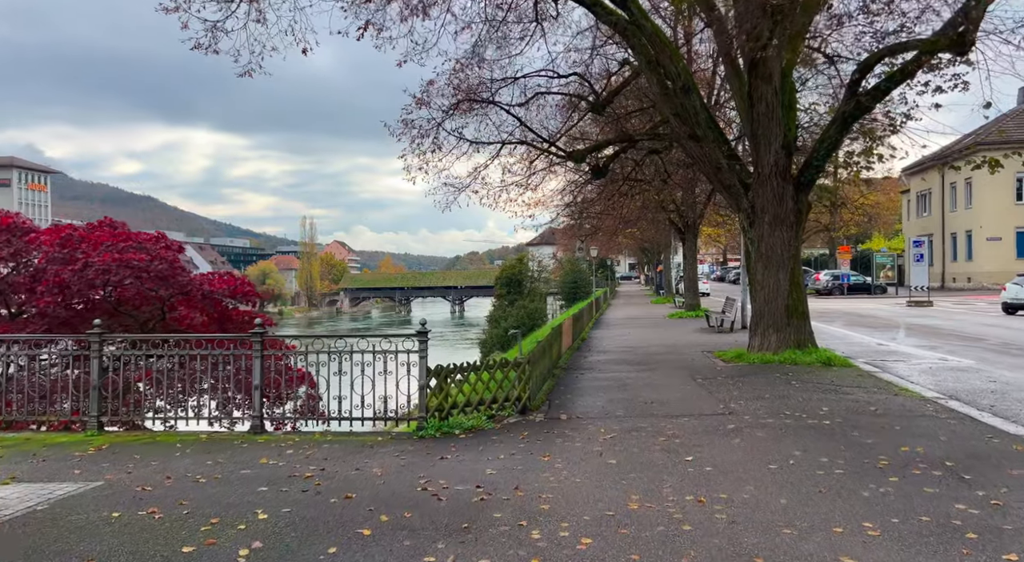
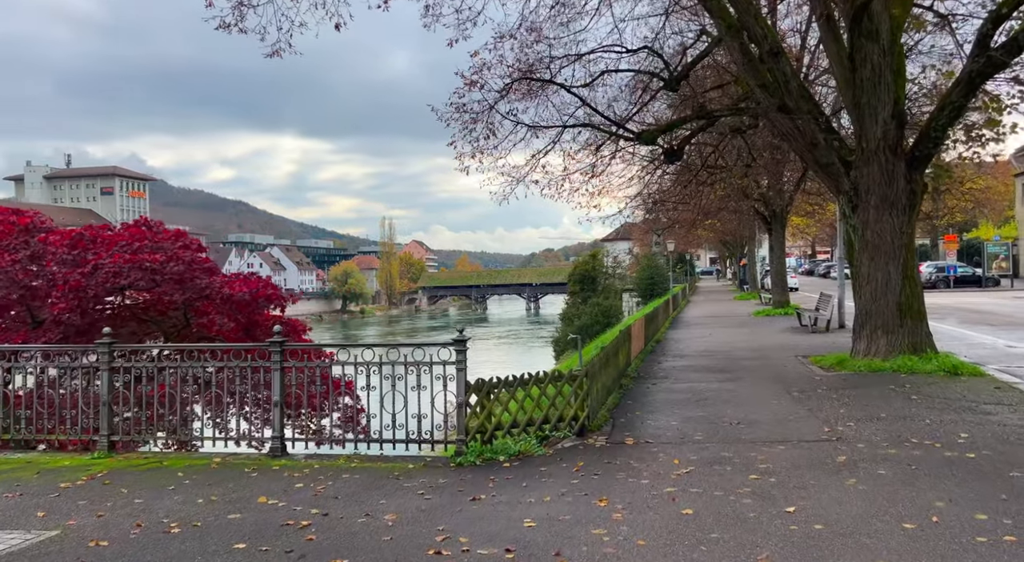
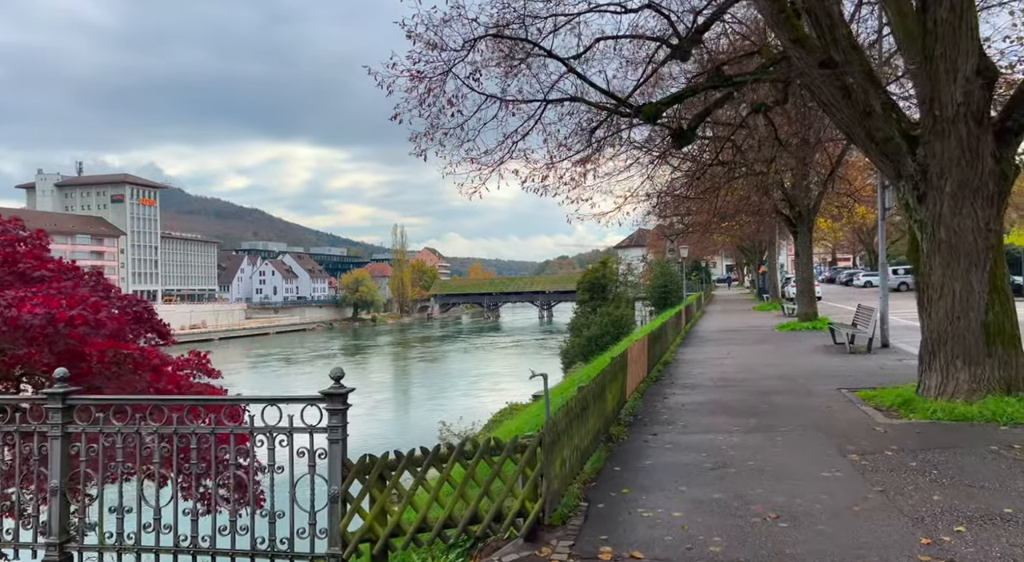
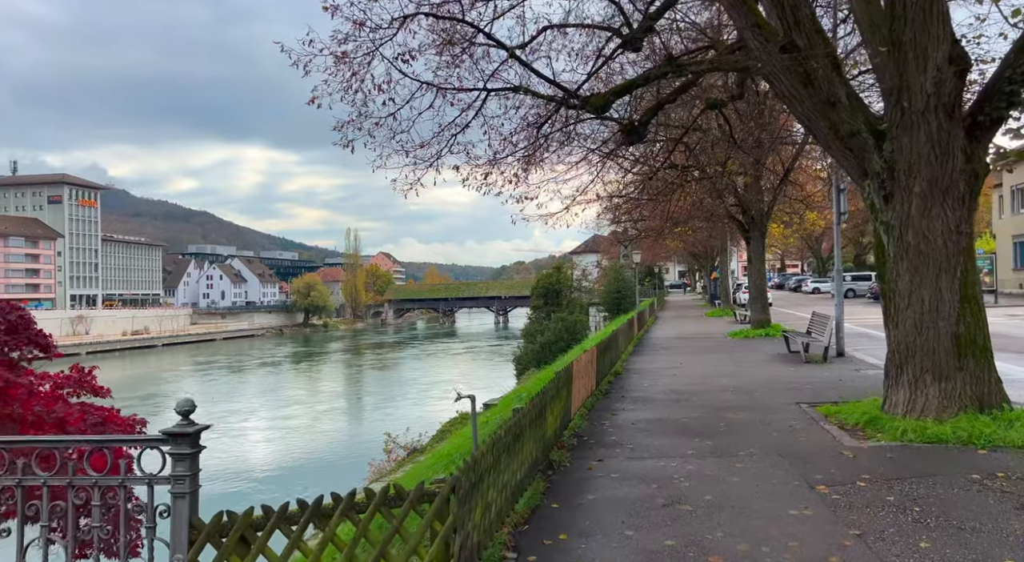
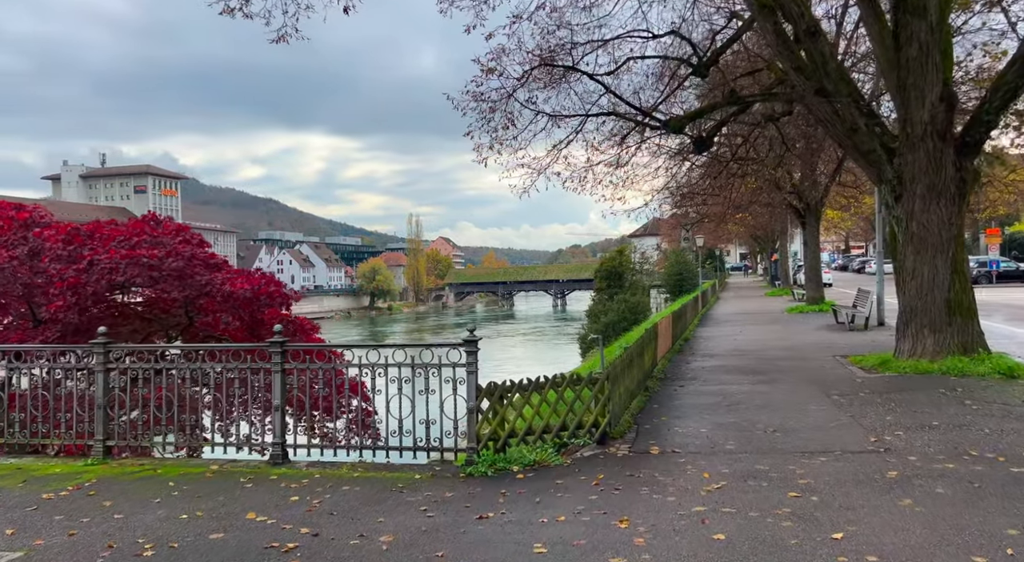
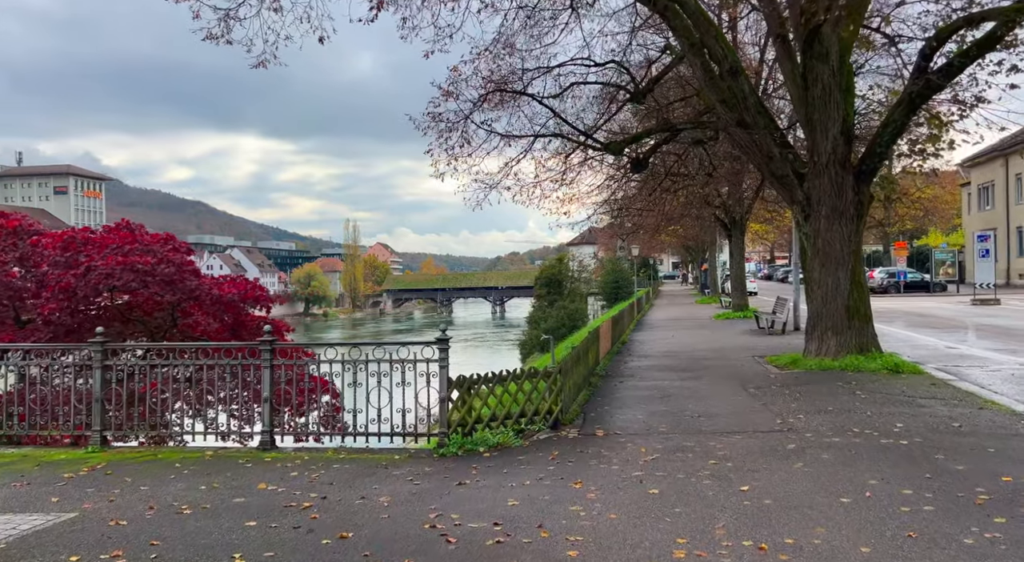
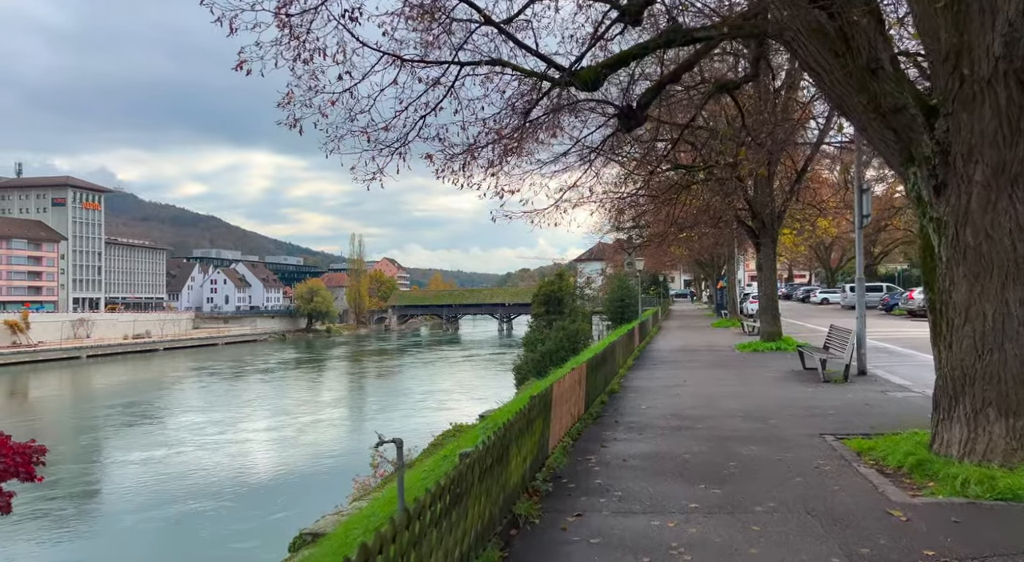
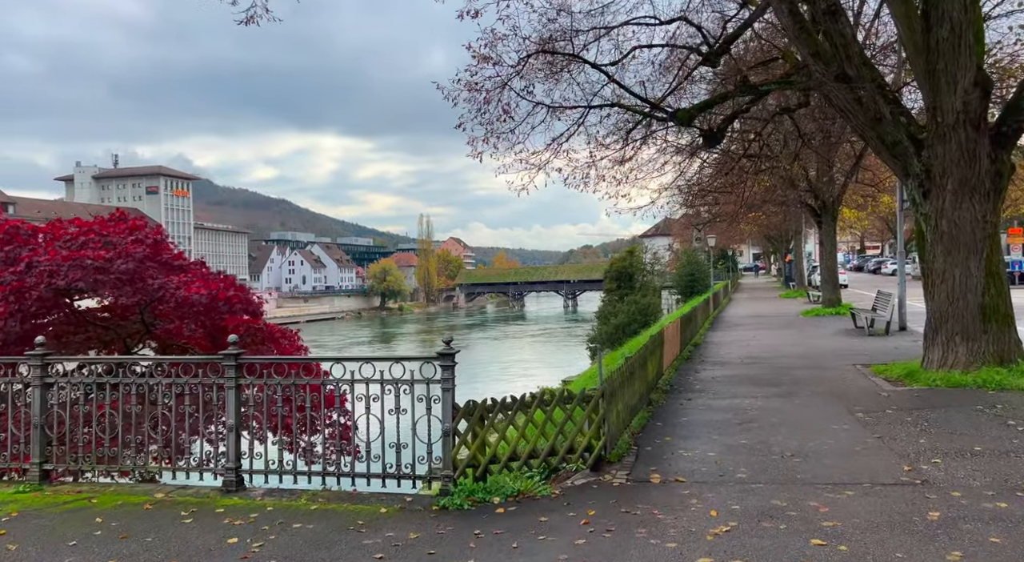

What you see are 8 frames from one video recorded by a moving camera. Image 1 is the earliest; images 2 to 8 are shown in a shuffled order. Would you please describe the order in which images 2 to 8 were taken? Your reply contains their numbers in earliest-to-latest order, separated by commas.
6, 2, 5, 8, 3, 4, 7
